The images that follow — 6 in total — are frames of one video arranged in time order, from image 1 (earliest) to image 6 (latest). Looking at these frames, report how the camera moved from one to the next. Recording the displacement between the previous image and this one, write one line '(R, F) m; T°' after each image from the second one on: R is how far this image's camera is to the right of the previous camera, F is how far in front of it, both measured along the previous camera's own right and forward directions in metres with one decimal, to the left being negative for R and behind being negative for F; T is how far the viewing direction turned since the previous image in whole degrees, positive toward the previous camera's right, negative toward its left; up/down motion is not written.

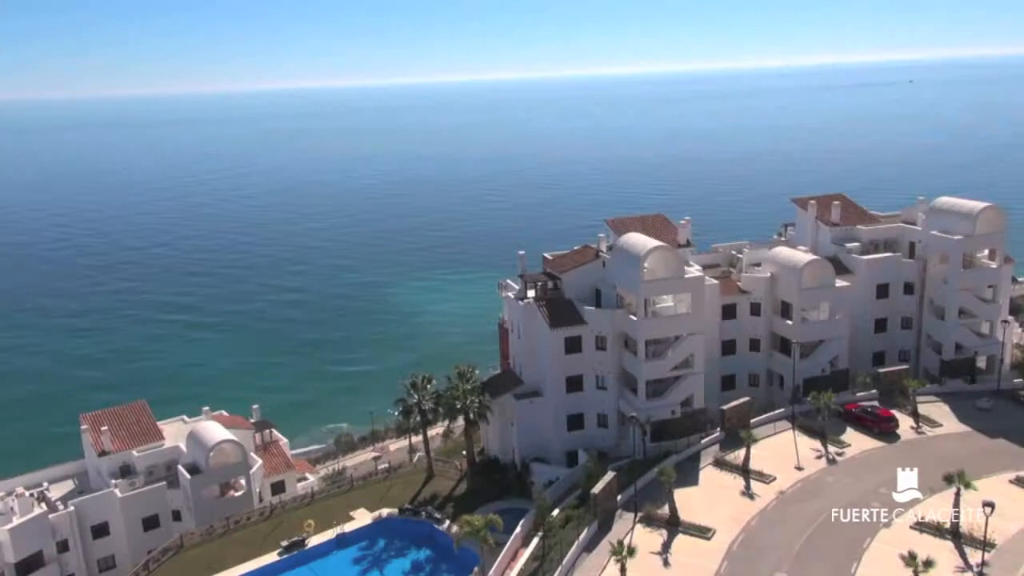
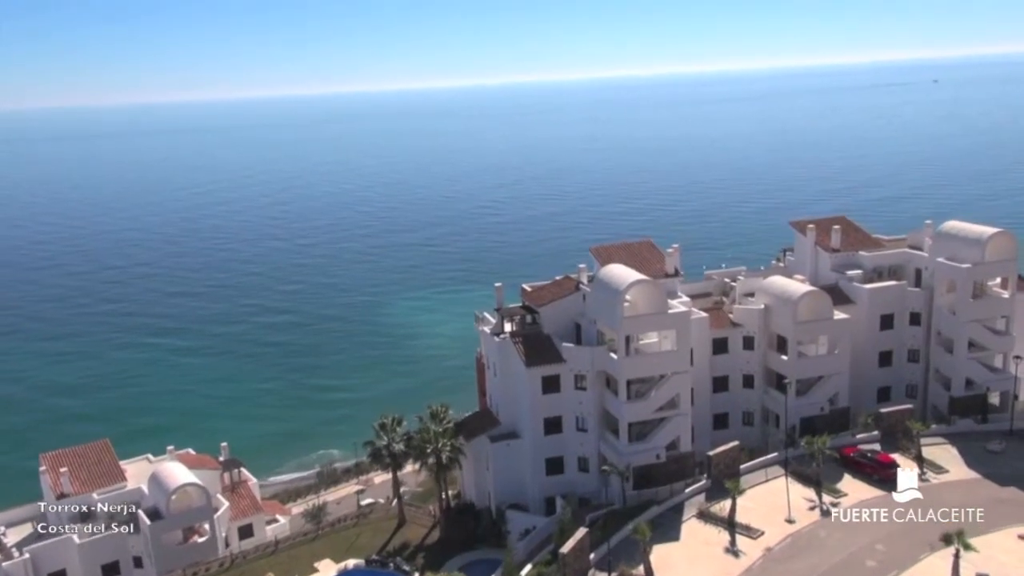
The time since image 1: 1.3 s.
(+1.9, +3.1) m; -1°
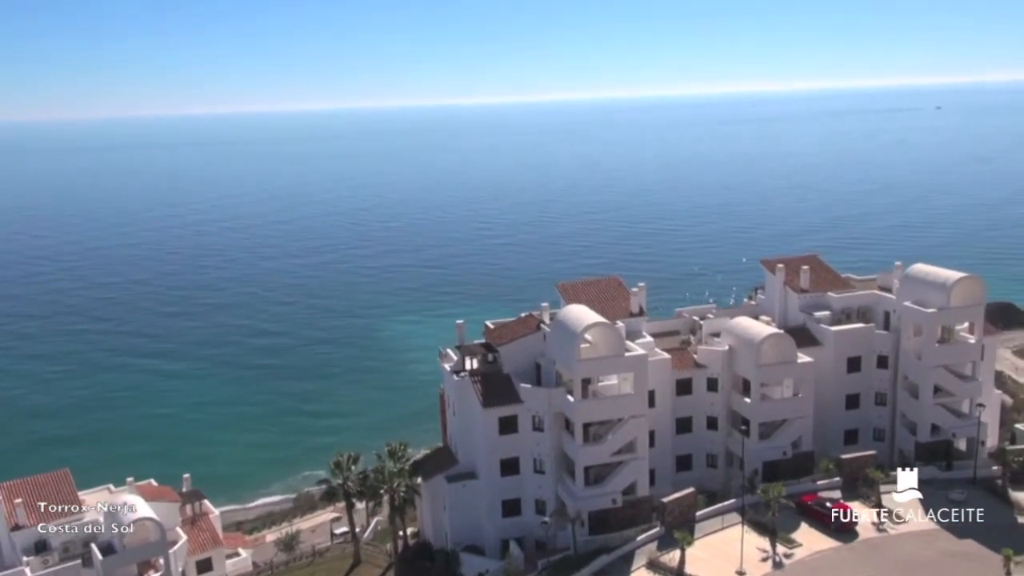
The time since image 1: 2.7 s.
(+1.4, +0.5) m; 0°
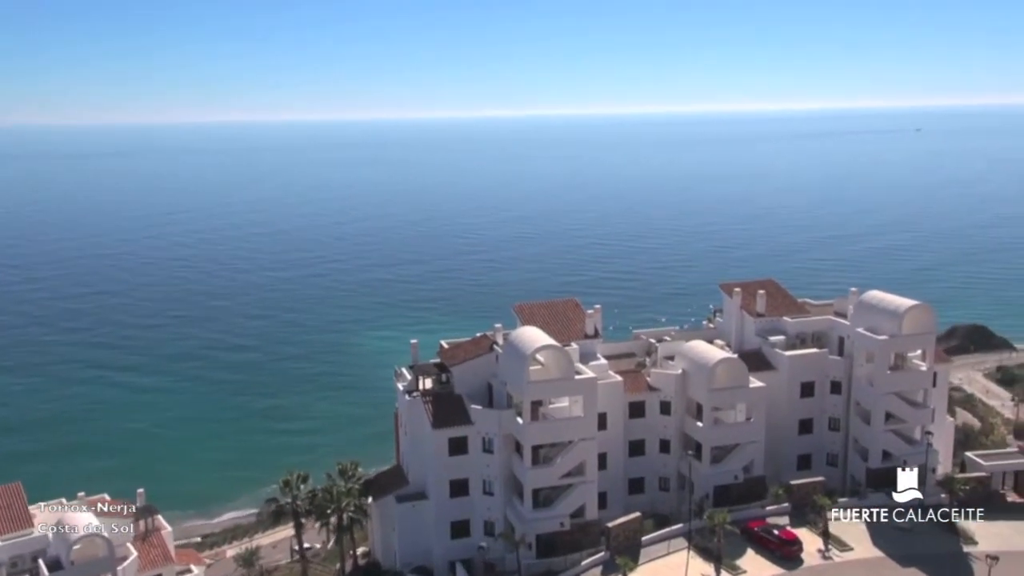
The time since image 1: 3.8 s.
(+1.0, 0.0) m; +1°
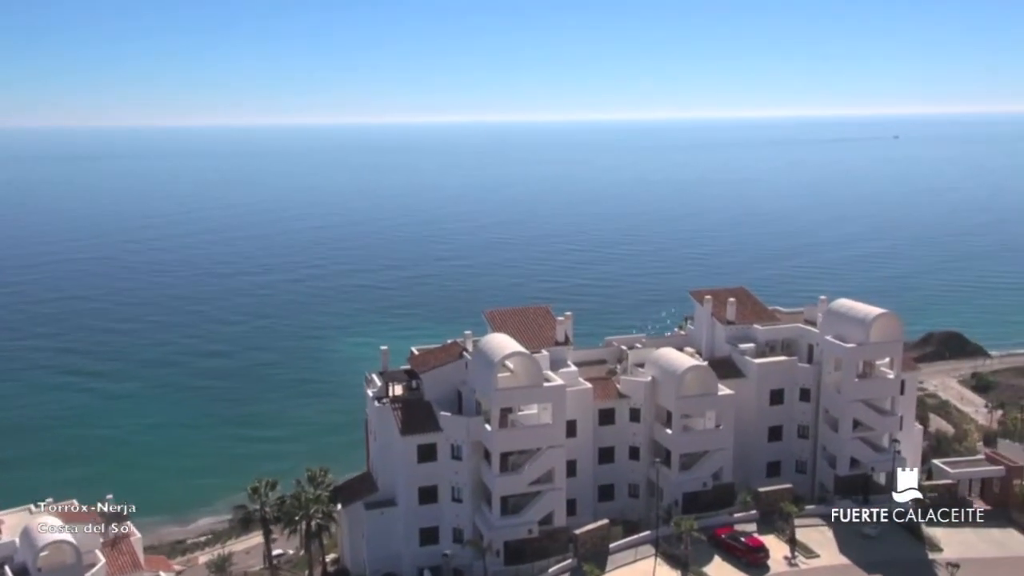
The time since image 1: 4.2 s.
(+0.4, -0.1) m; +1°
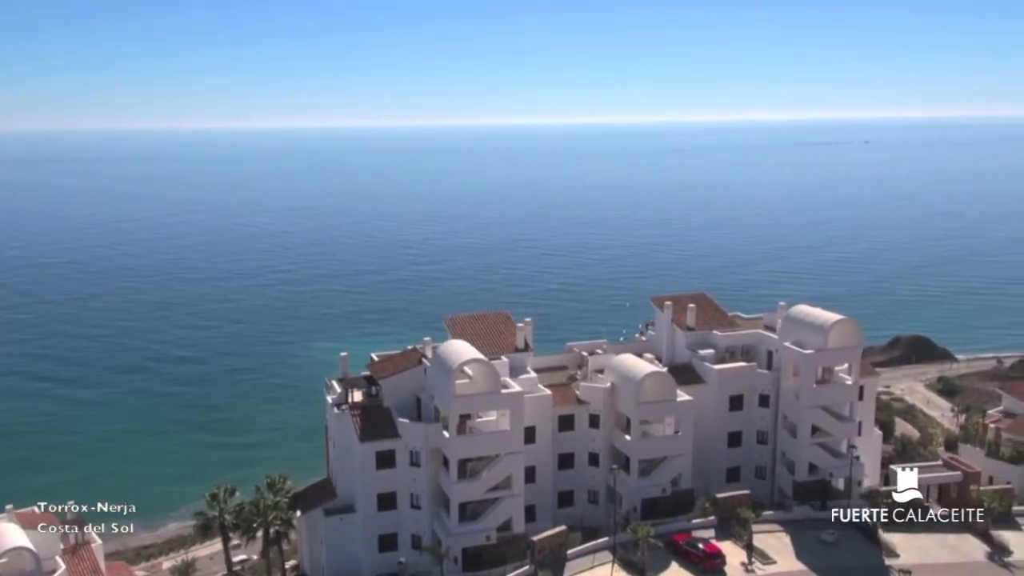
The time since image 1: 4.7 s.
(+0.5, 0.0) m; +1°
